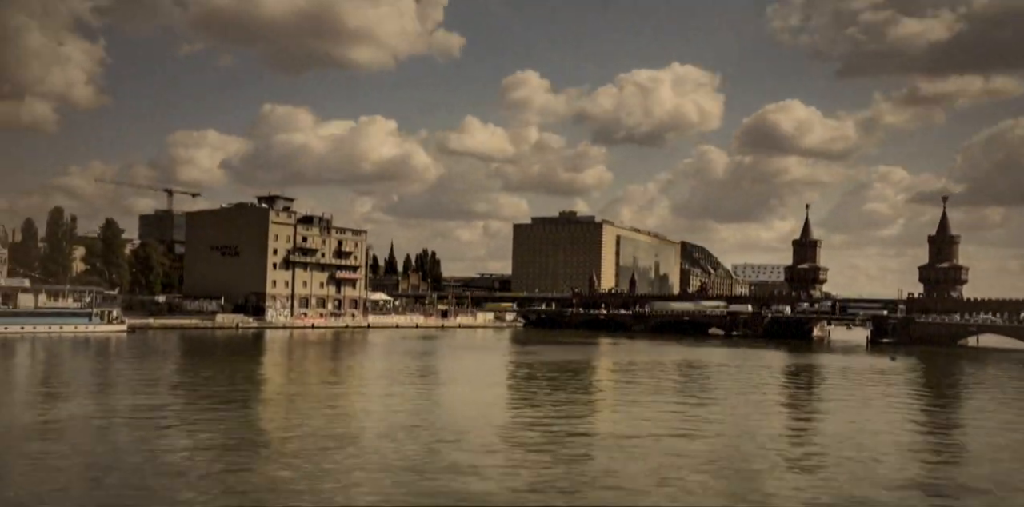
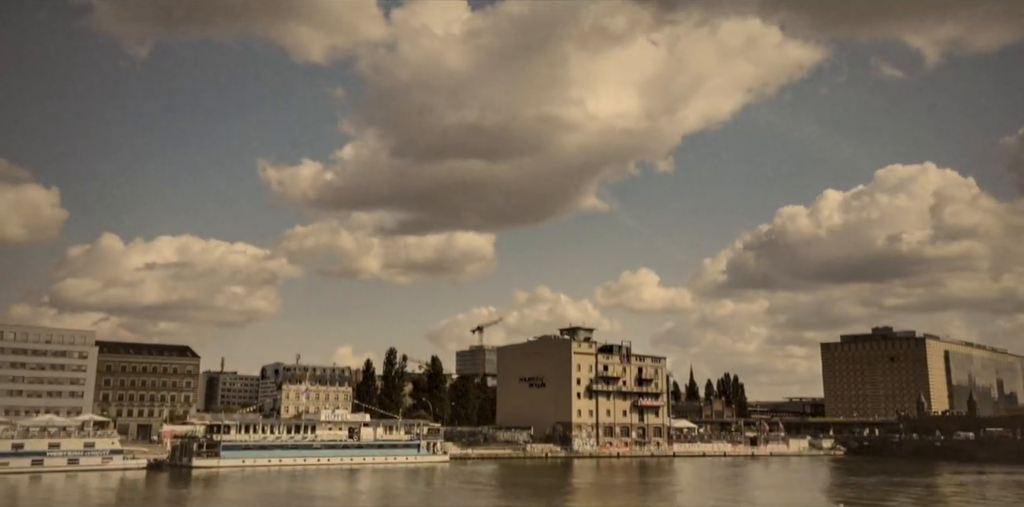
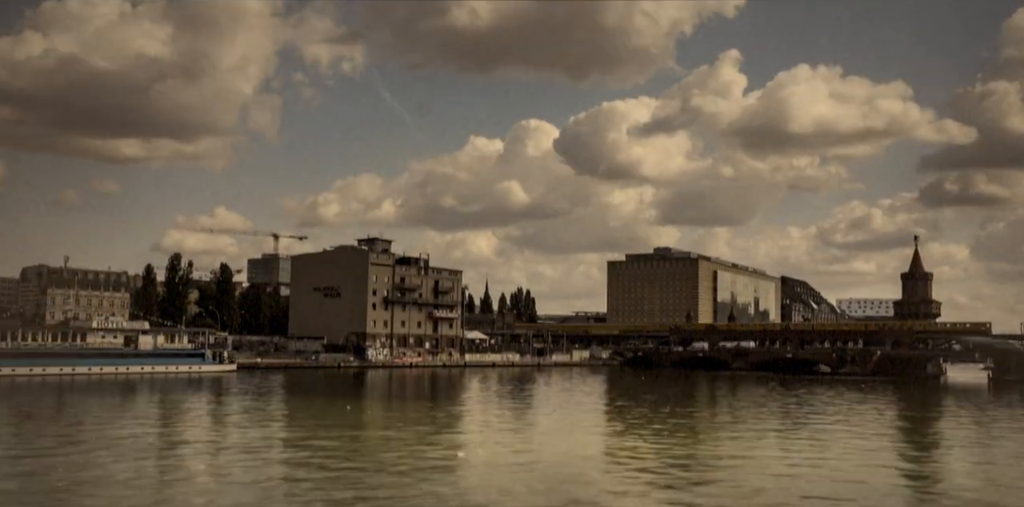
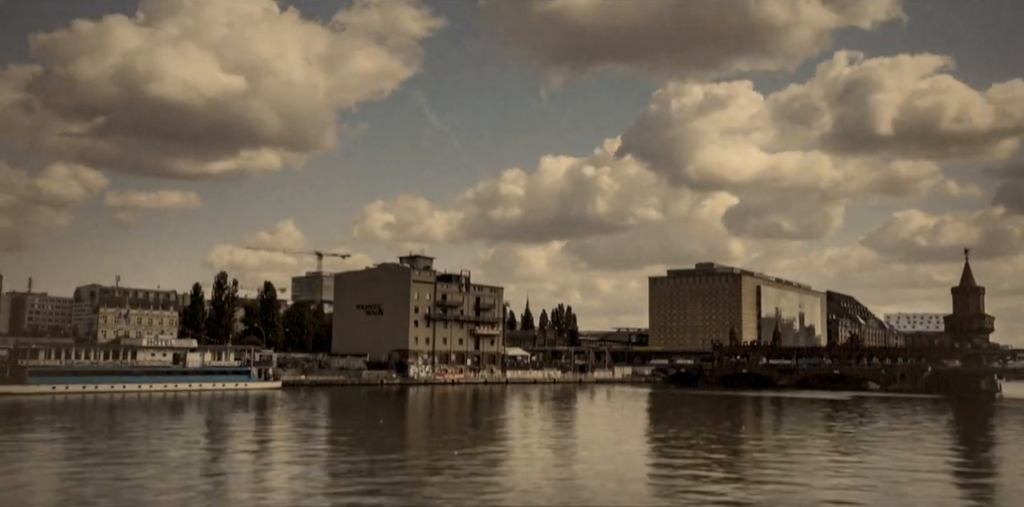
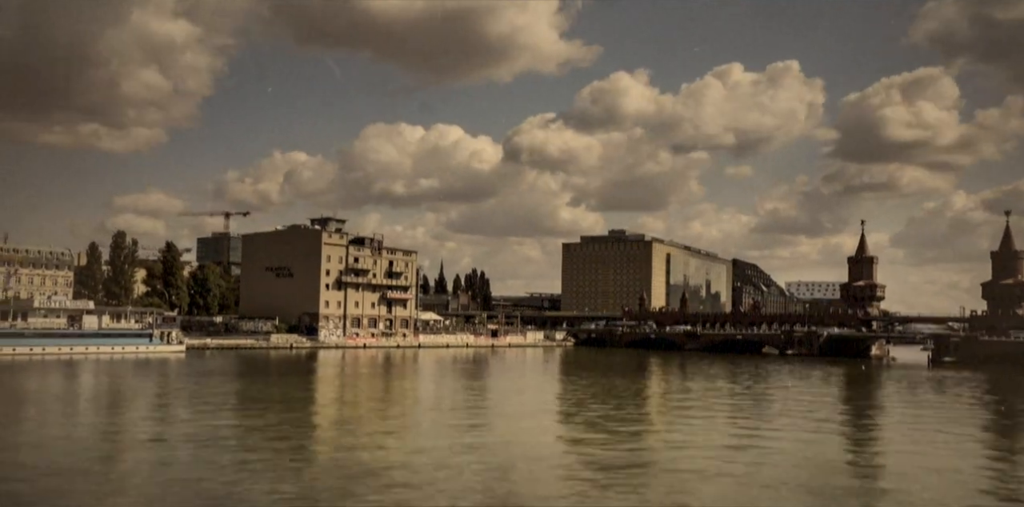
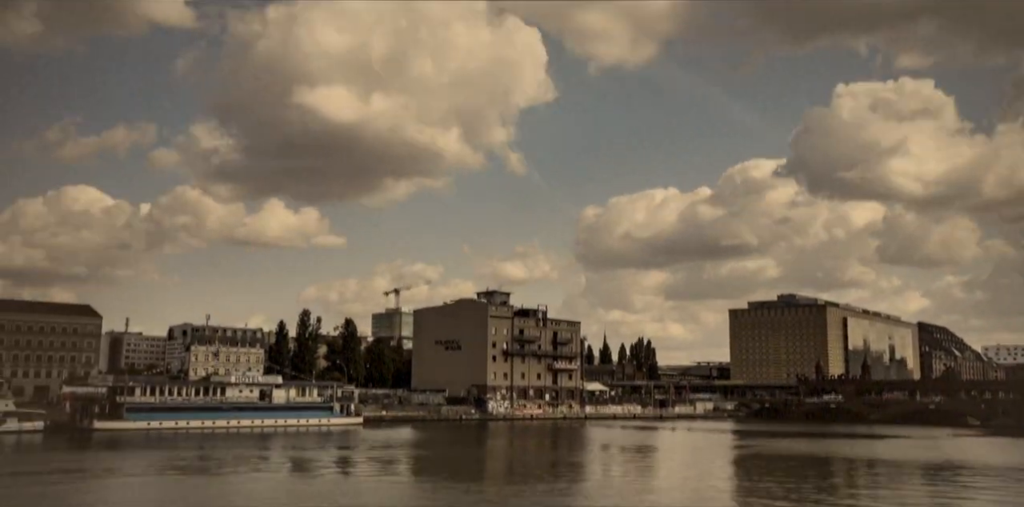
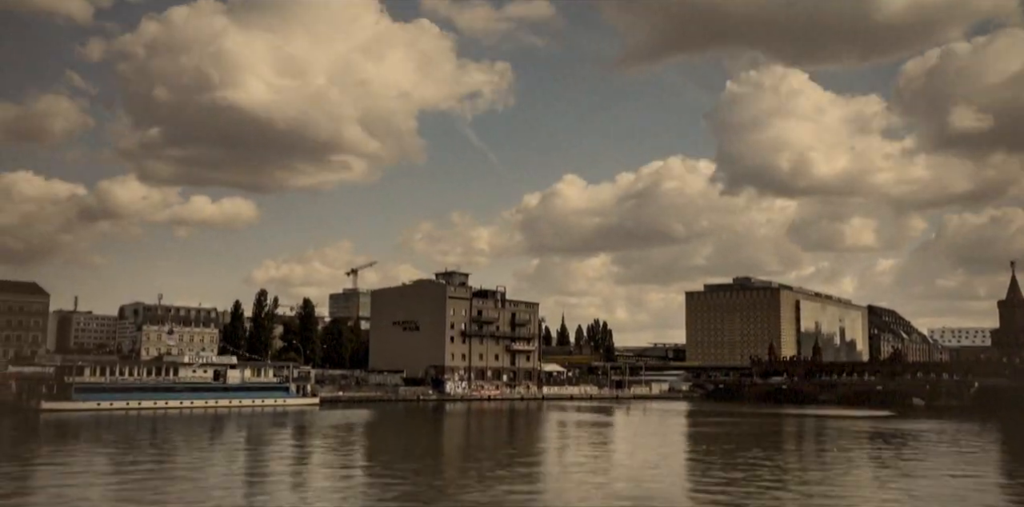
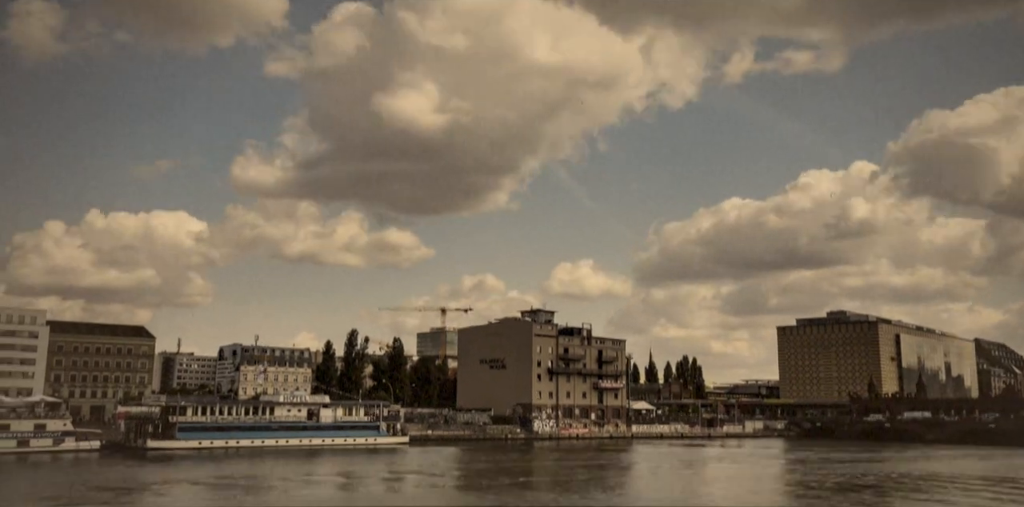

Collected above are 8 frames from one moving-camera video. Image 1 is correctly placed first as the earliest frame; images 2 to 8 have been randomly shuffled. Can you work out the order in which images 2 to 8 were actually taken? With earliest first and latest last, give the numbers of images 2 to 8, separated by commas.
5, 3, 4, 7, 6, 8, 2
